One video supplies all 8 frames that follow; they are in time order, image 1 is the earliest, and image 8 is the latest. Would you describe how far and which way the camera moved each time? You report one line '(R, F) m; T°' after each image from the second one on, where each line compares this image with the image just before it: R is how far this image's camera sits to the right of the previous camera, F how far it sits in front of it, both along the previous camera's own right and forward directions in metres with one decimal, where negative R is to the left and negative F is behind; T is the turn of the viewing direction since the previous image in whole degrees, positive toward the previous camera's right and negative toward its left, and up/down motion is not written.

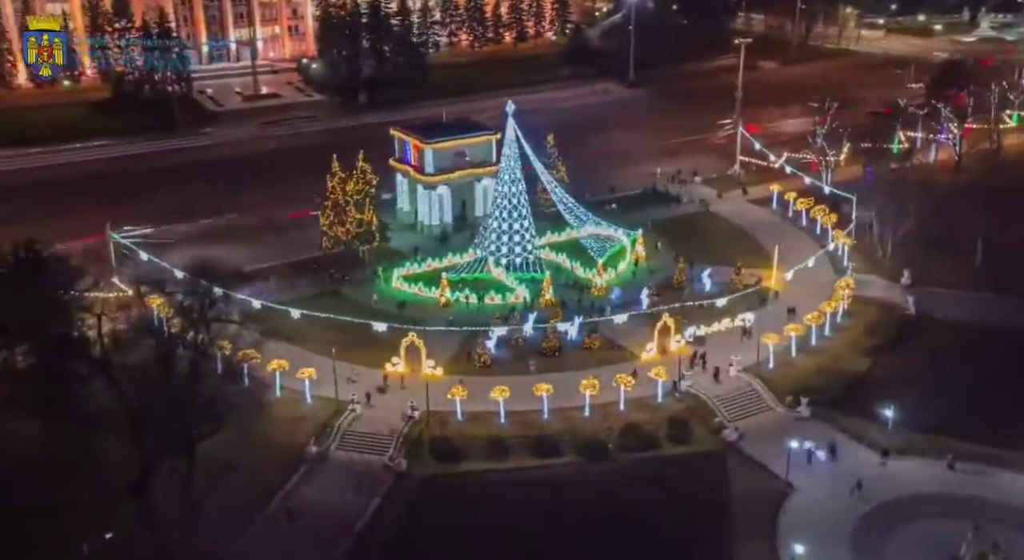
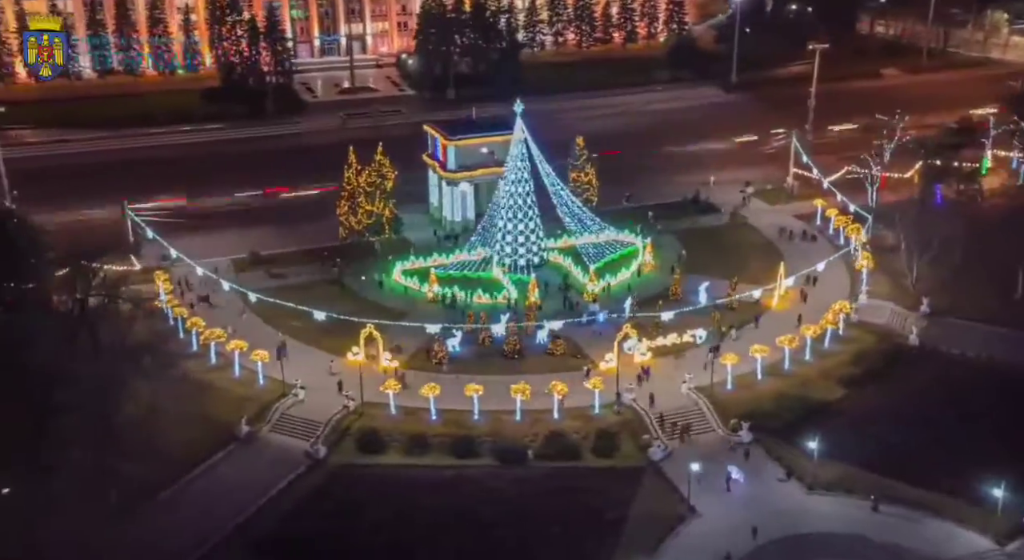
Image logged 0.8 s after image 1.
(+7.9, +0.4) m; -10°
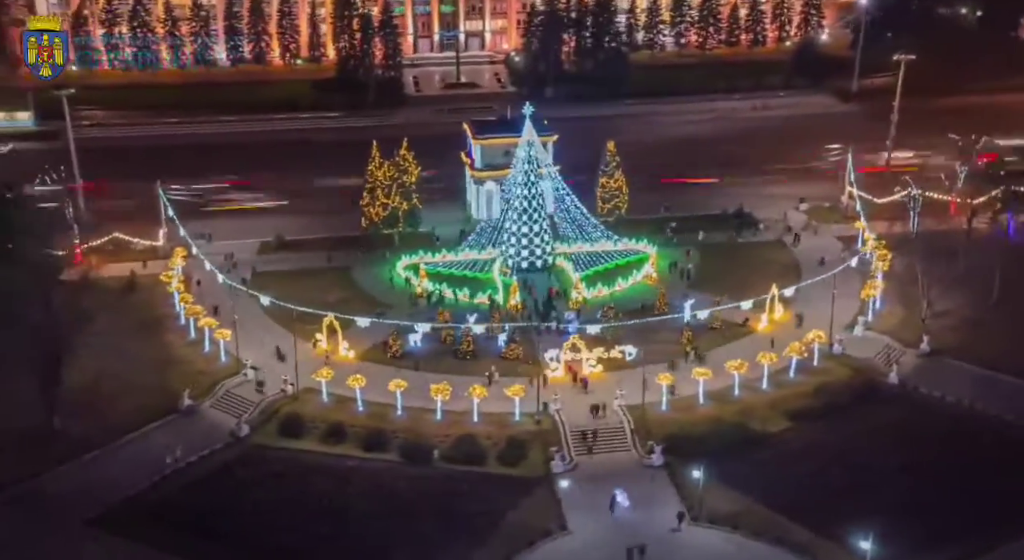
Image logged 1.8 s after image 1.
(+9.1, +0.6) m; -11°
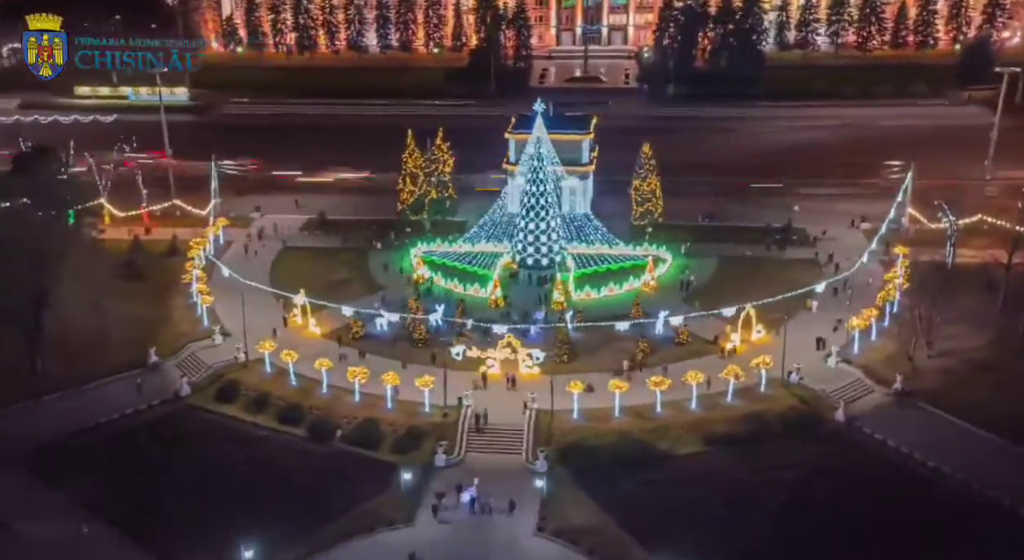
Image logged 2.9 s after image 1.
(+10.9, +1.0) m; -13°
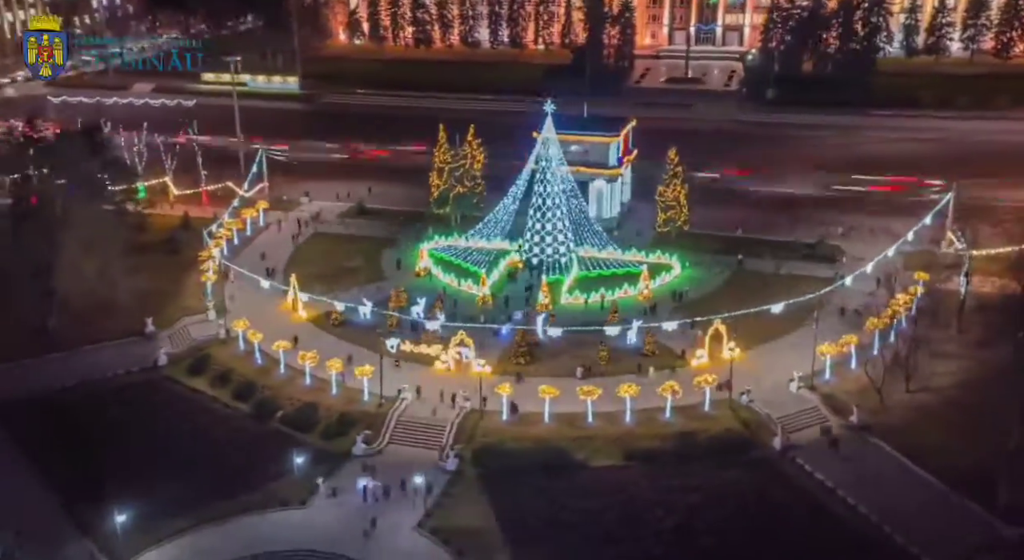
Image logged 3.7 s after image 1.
(+8.5, +0.7) m; -10°
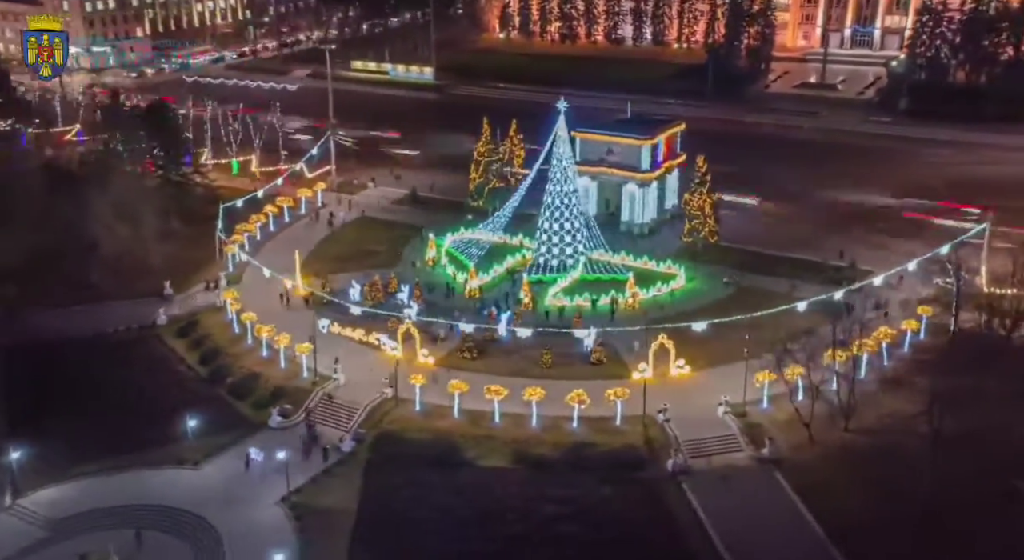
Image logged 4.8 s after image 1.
(+10.7, +1.2) m; -13°
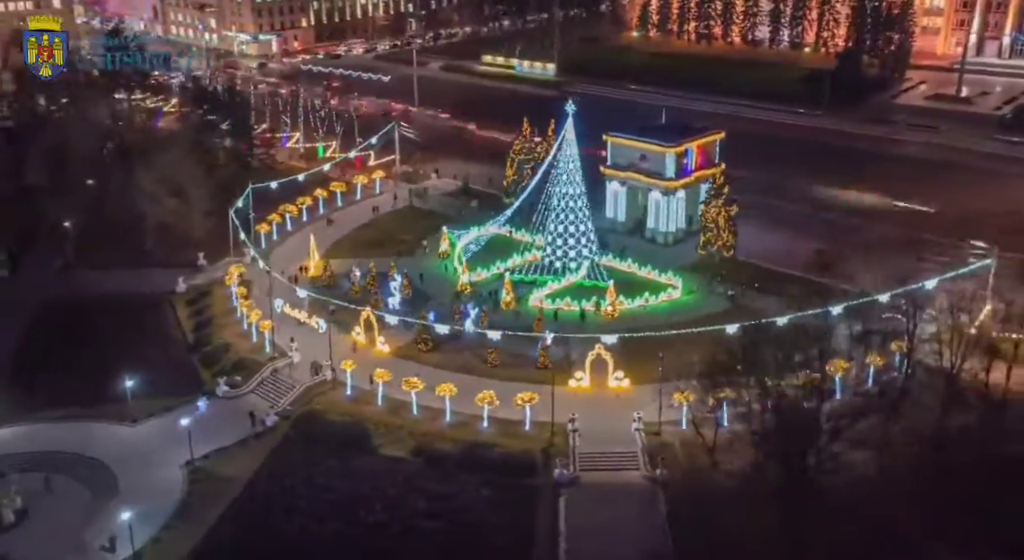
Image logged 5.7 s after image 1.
(+9.8, +1.0) m; -12°
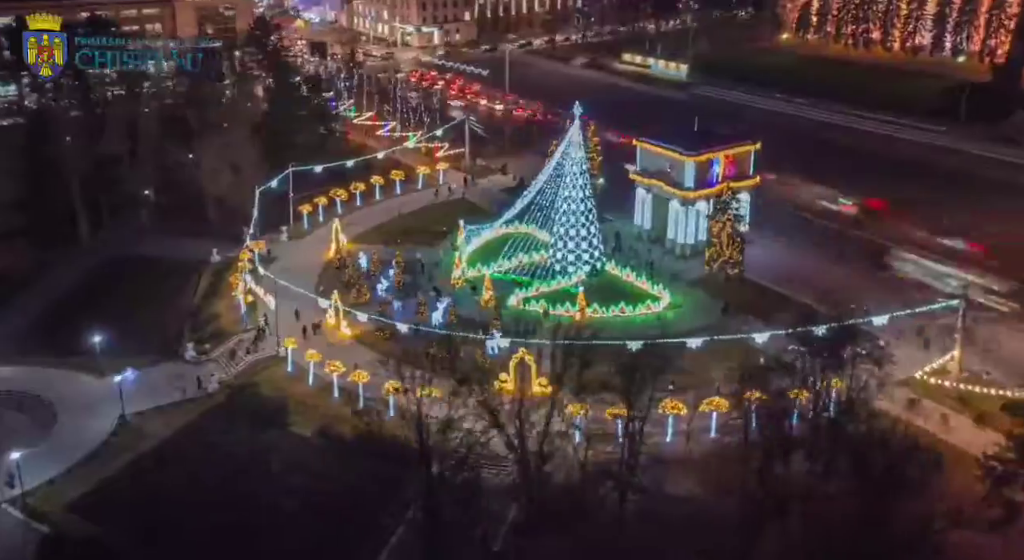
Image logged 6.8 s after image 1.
(+10.7, +1.3) m; -13°
